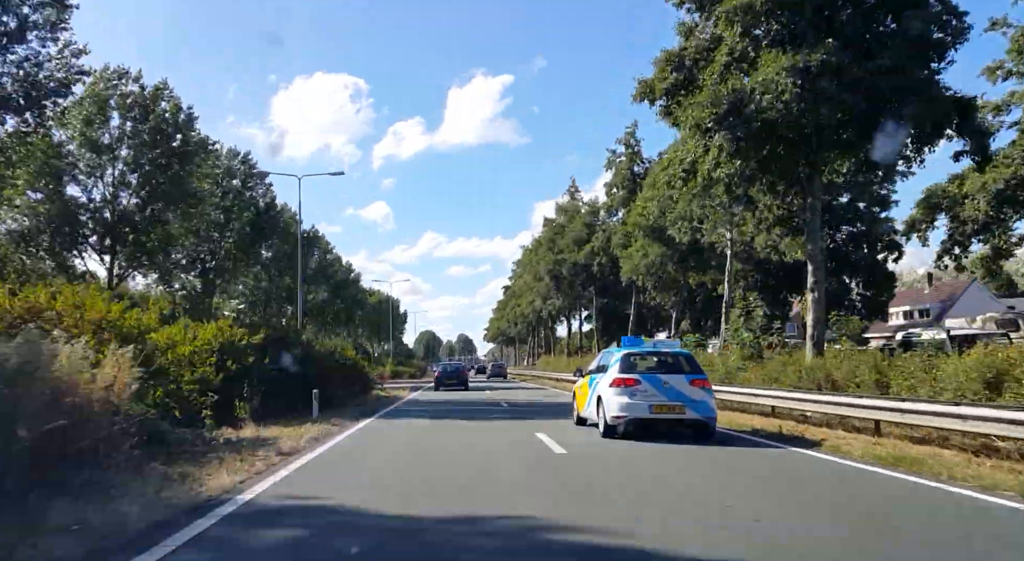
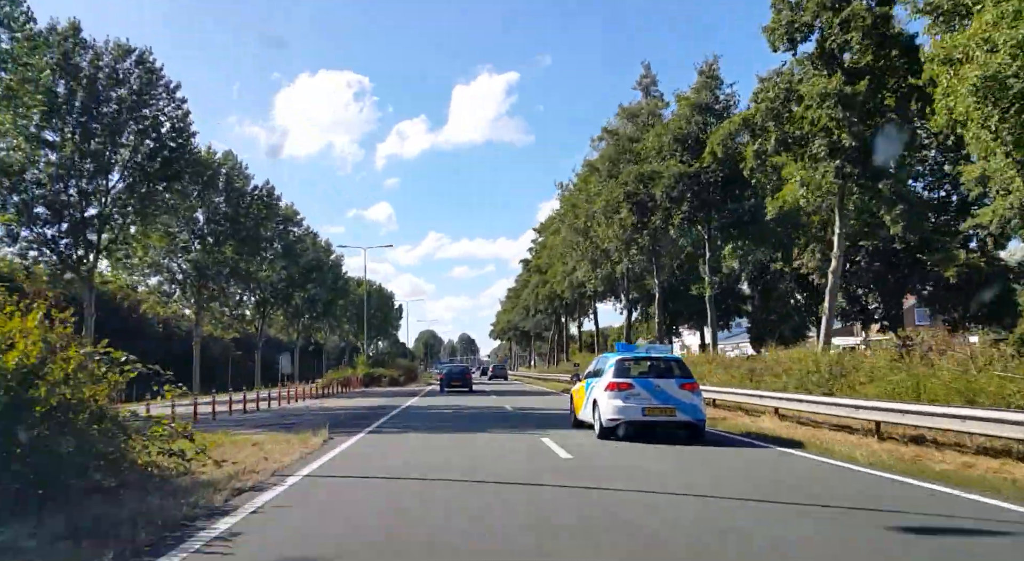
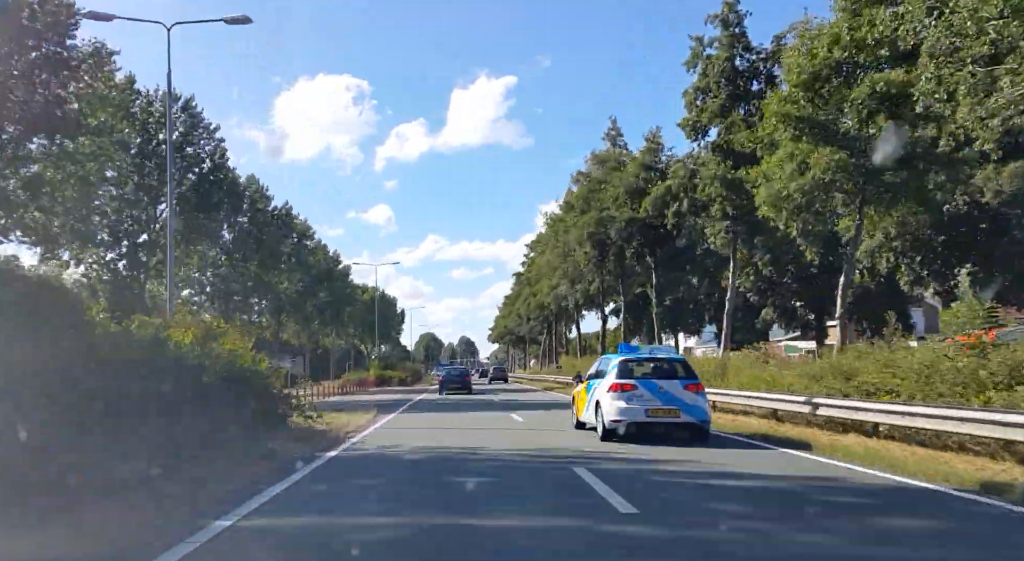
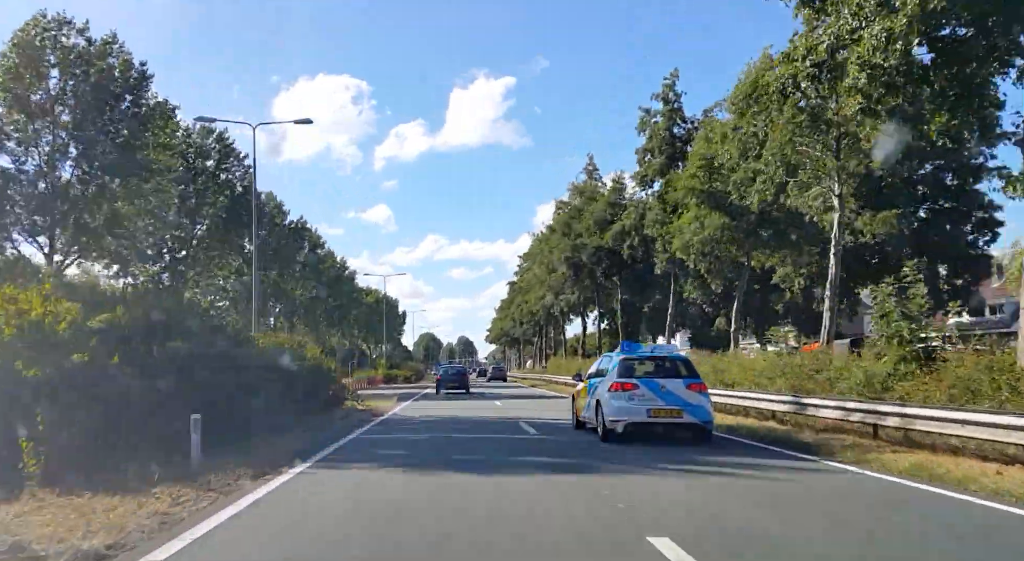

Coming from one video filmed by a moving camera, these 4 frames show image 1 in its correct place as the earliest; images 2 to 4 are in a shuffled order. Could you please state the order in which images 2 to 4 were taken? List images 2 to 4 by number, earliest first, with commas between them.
4, 3, 2
